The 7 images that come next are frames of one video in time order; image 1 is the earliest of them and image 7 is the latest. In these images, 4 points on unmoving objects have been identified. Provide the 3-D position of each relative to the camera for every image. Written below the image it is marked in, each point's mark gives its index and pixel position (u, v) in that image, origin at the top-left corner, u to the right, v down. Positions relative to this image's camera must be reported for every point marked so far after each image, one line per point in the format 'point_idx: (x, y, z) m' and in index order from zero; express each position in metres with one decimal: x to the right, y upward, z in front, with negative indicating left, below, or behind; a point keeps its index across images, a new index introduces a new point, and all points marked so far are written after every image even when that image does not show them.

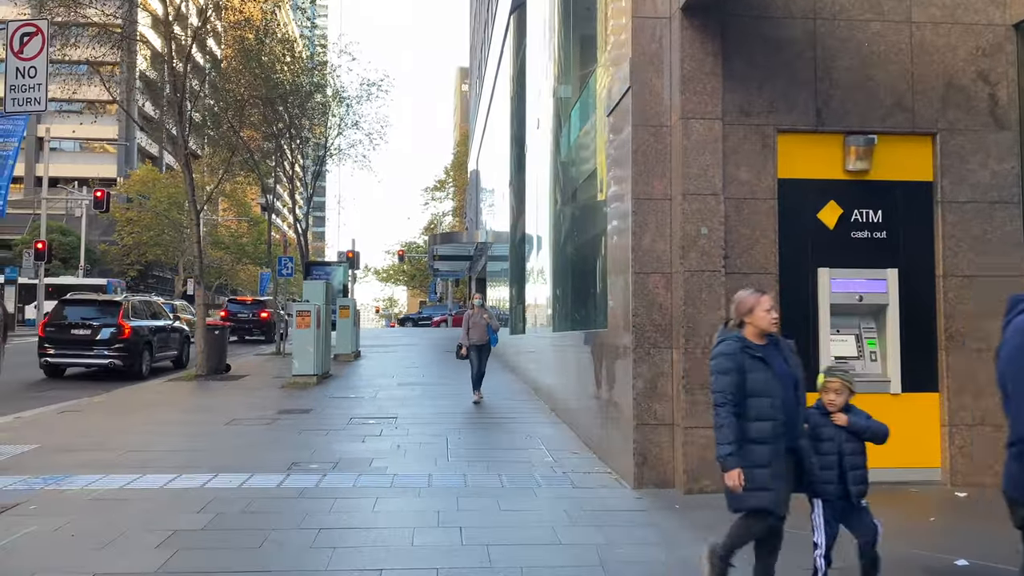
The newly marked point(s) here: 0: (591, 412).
0: (+0.7, -1.2, +8.0) m
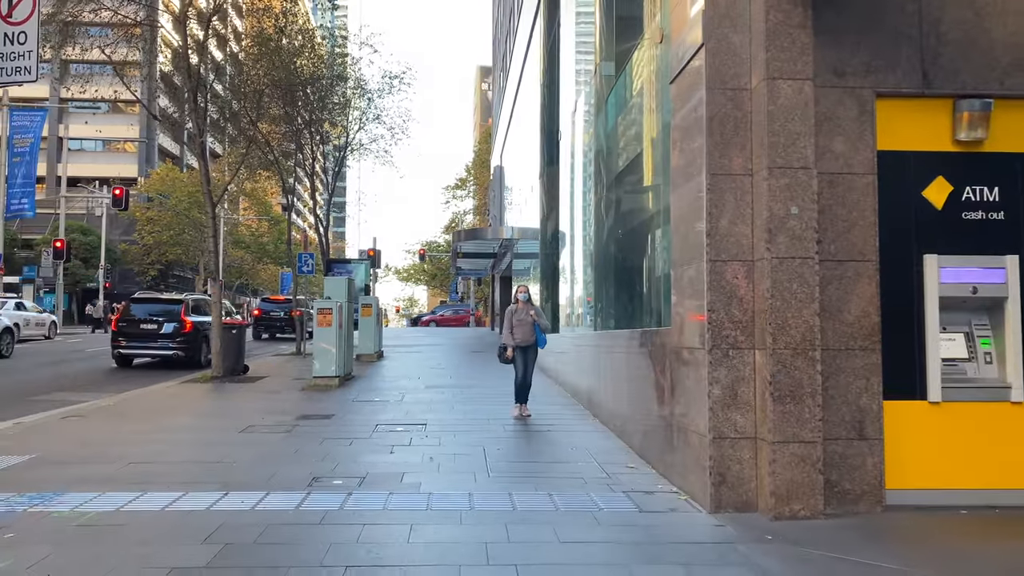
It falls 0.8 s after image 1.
0: (+1.1, -1.1, +7.1) m
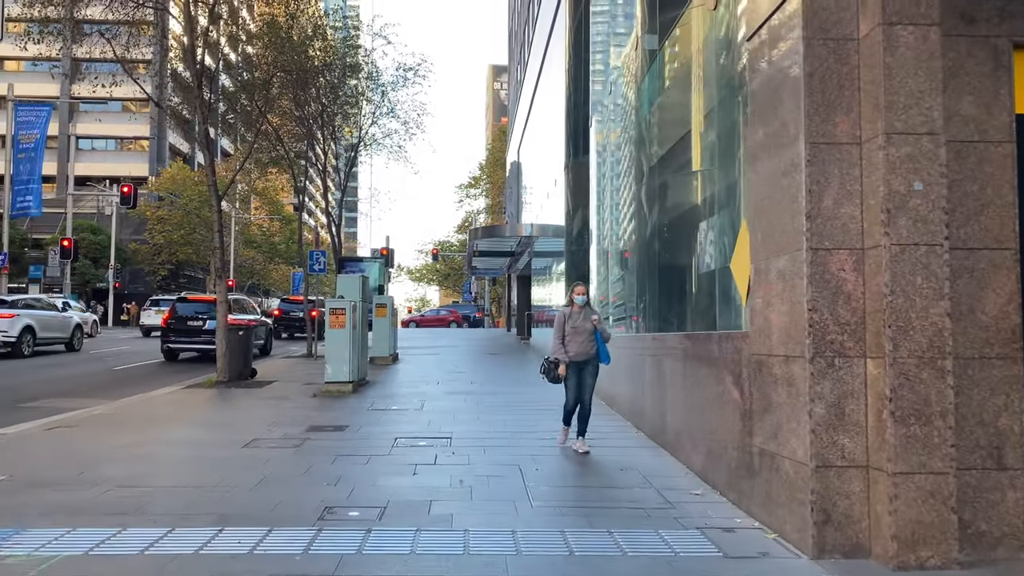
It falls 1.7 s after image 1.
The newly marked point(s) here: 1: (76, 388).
0: (+1.5, -1.1, +6.1) m
1: (-7.5, -1.7, +14.4) m
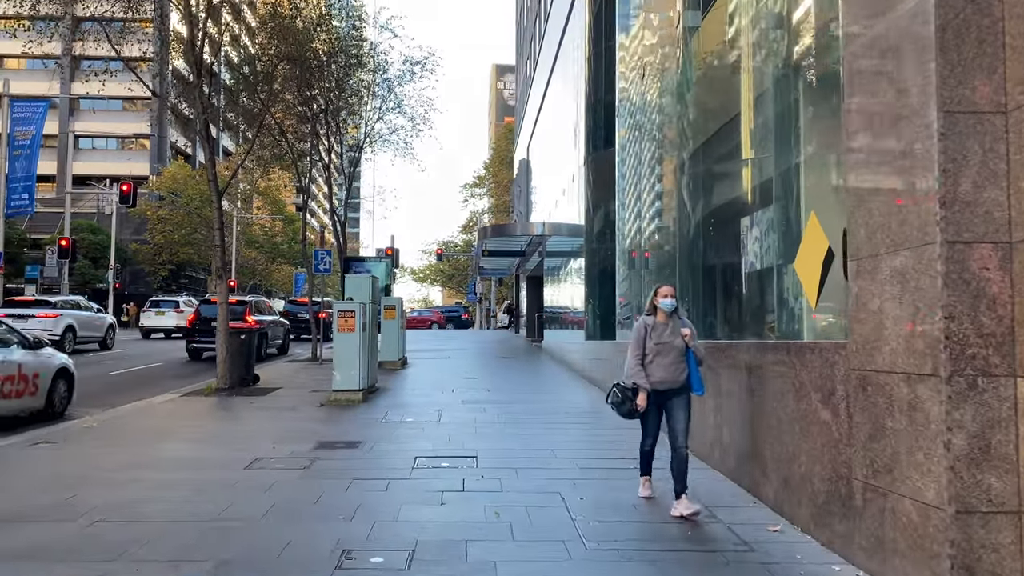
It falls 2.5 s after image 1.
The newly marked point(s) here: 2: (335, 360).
0: (+1.7, -1.1, +5.2) m
1: (-7.2, -1.7, +13.5) m
2: (-2.4, -1.0, +11.2) m
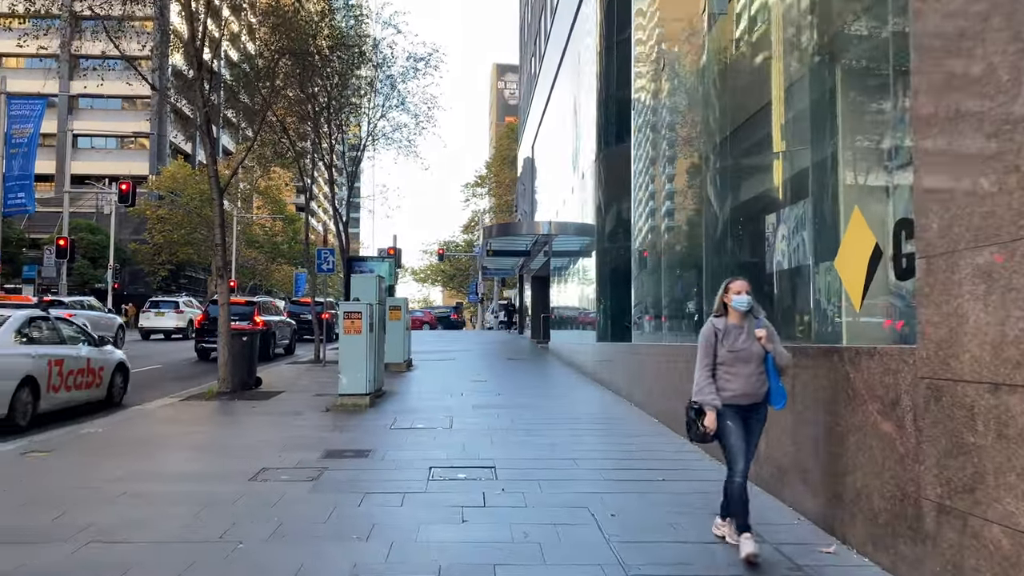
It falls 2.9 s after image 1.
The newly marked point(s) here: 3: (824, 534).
0: (+1.9, -1.1, +4.8) m
1: (-7.1, -1.7, +13.1) m
2: (-2.2, -1.0, +10.8) m
3: (+1.9, -1.5, +5.0) m
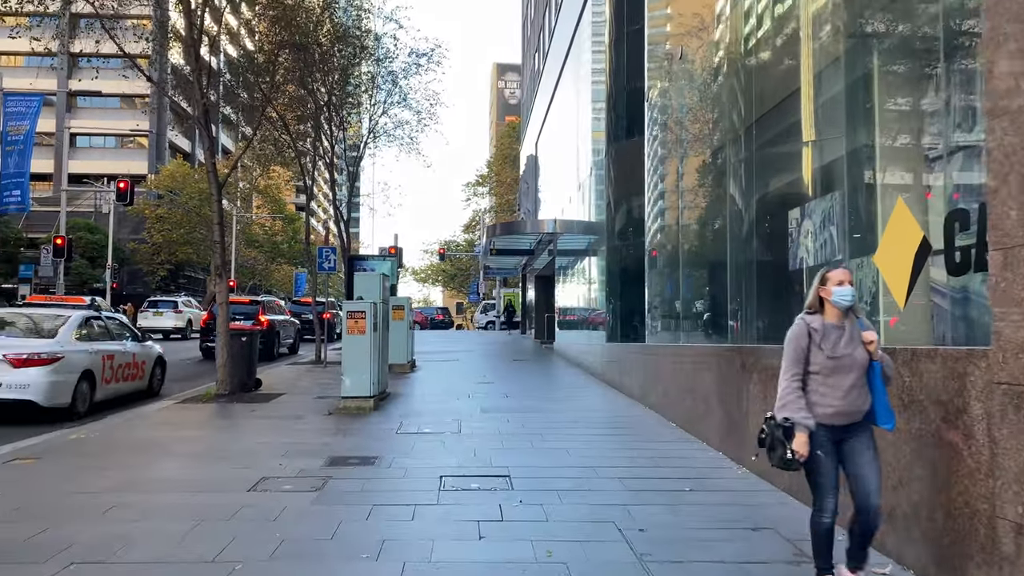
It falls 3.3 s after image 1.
0: (+2.0, -1.1, +4.4) m
1: (-6.9, -1.7, +12.7) m
2: (-2.1, -0.9, +10.4) m
3: (+2.0, -1.5, +4.6) m
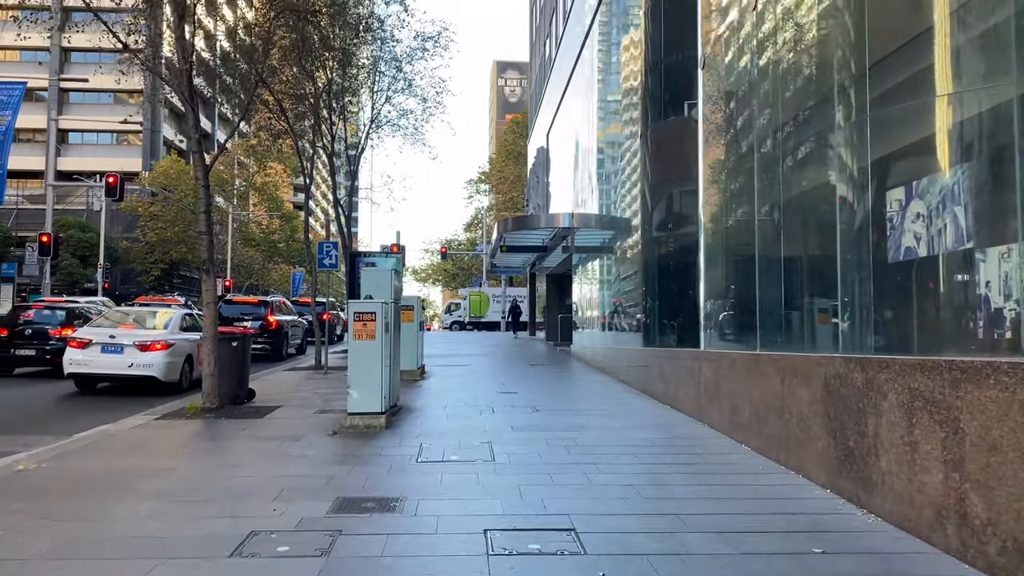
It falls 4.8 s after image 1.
0: (+2.4, -1.1, +2.9) m
1: (-6.6, -1.7, +11.2) m
2: (-1.7, -0.9, +8.8) m
3: (+2.4, -1.4, +3.1) m
